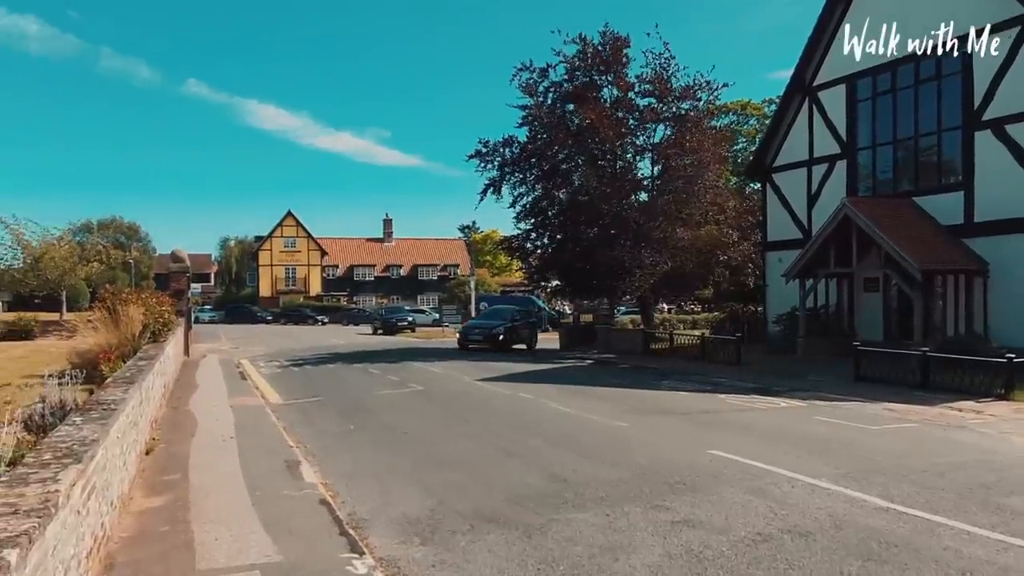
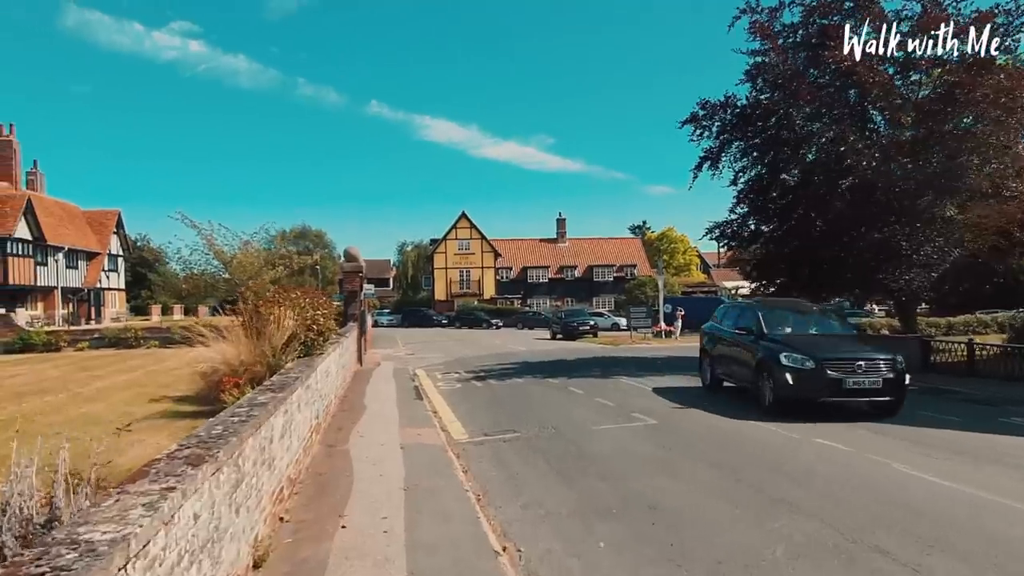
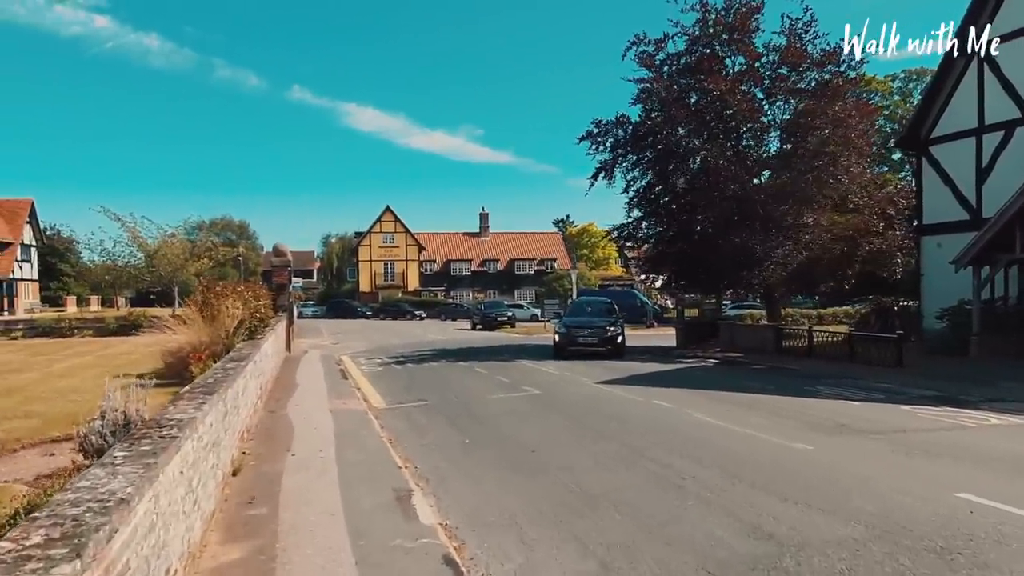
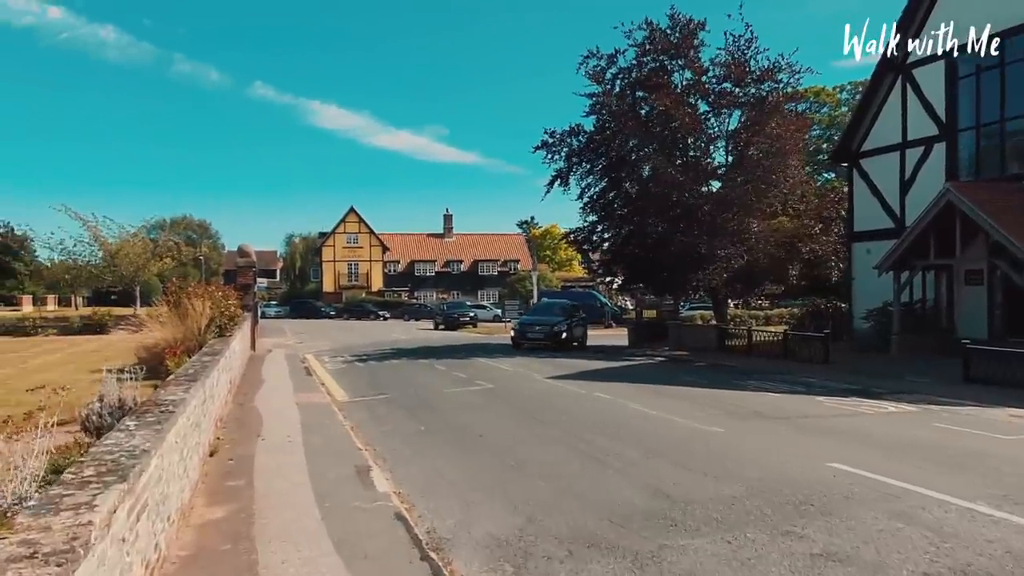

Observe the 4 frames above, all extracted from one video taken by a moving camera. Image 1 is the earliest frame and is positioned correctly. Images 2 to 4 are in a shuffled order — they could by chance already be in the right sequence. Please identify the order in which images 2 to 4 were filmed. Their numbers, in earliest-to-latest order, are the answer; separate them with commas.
4, 3, 2
